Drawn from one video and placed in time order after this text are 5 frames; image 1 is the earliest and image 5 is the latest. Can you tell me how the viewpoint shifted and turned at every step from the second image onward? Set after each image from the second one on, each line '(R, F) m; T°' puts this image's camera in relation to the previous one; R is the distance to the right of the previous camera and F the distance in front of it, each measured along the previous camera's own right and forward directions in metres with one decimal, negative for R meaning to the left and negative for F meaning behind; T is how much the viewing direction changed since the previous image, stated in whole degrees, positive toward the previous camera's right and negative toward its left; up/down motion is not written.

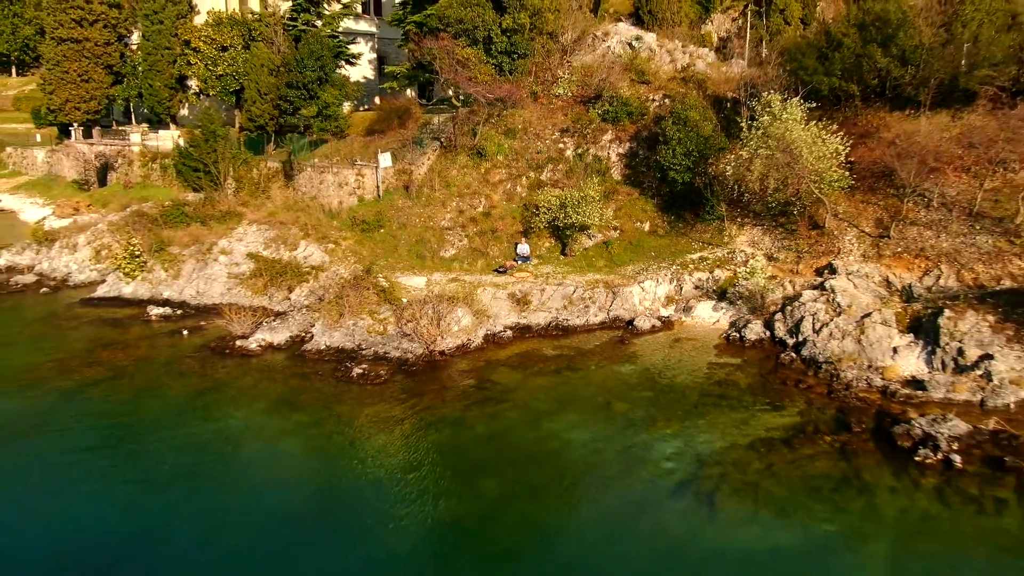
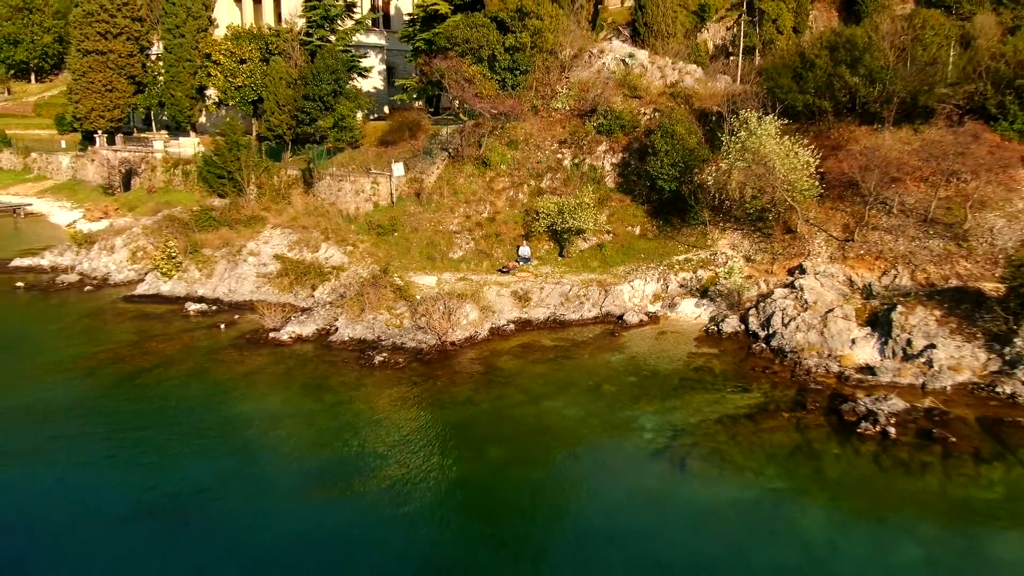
(0.0, -1.7) m; 0°
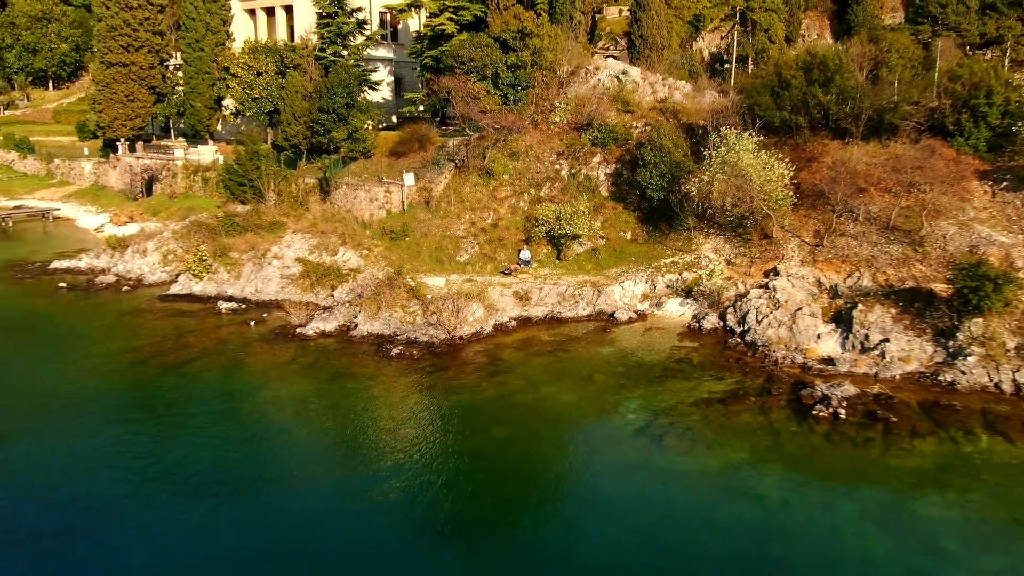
(0.0, -1.7) m; 0°
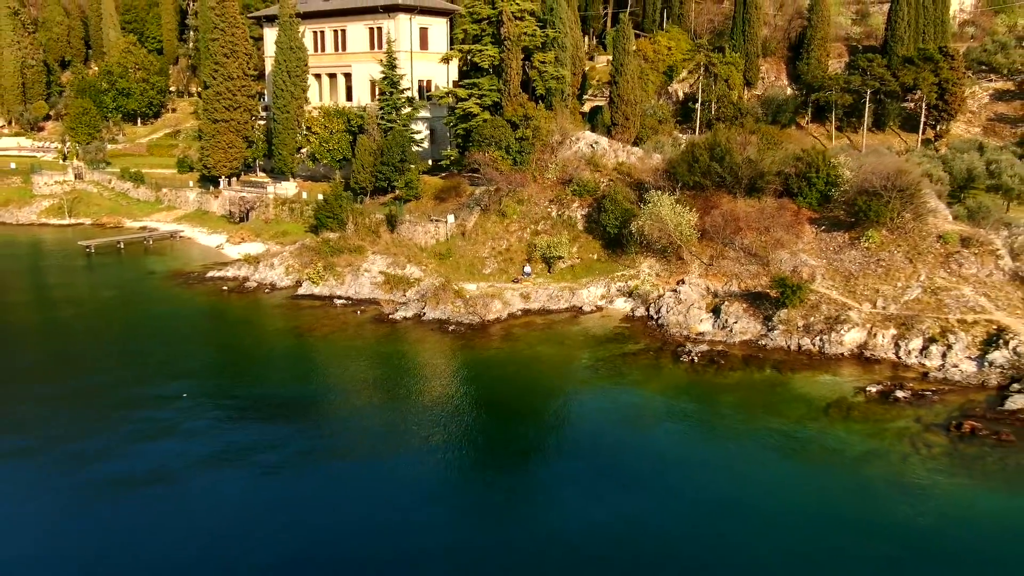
(-0.1, -11.1) m; 0°
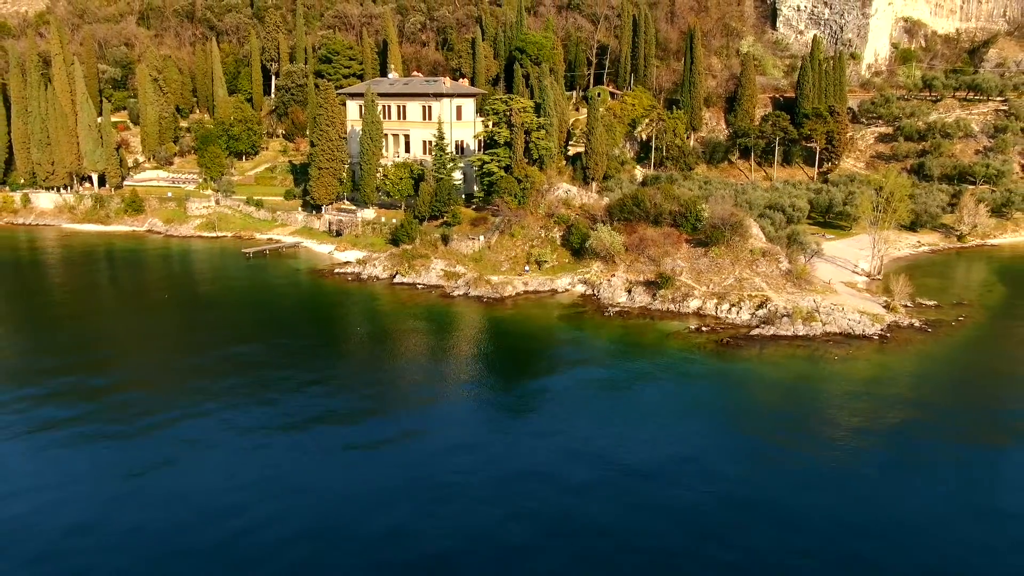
(-0.1, -22.7) m; 0°
